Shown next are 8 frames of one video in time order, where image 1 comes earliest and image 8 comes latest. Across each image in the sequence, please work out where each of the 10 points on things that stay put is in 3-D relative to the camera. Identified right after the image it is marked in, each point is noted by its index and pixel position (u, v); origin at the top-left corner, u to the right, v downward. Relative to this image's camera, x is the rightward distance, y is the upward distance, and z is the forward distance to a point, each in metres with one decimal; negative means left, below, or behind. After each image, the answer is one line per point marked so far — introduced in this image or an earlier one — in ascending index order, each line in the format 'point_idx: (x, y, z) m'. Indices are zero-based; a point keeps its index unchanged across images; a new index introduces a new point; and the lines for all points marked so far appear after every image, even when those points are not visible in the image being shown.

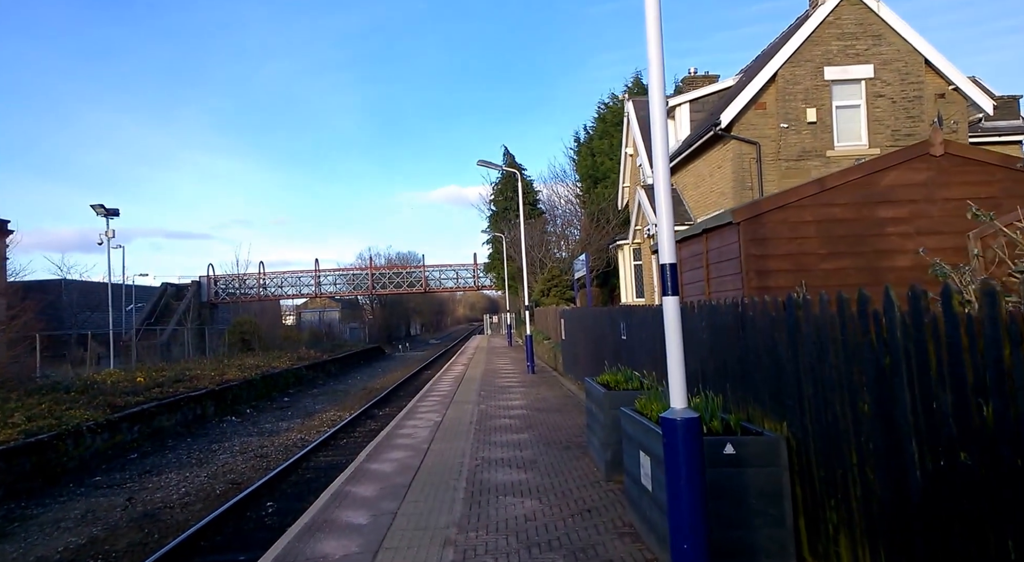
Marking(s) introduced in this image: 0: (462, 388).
0: (-1.2, -2.5, +14.5) m
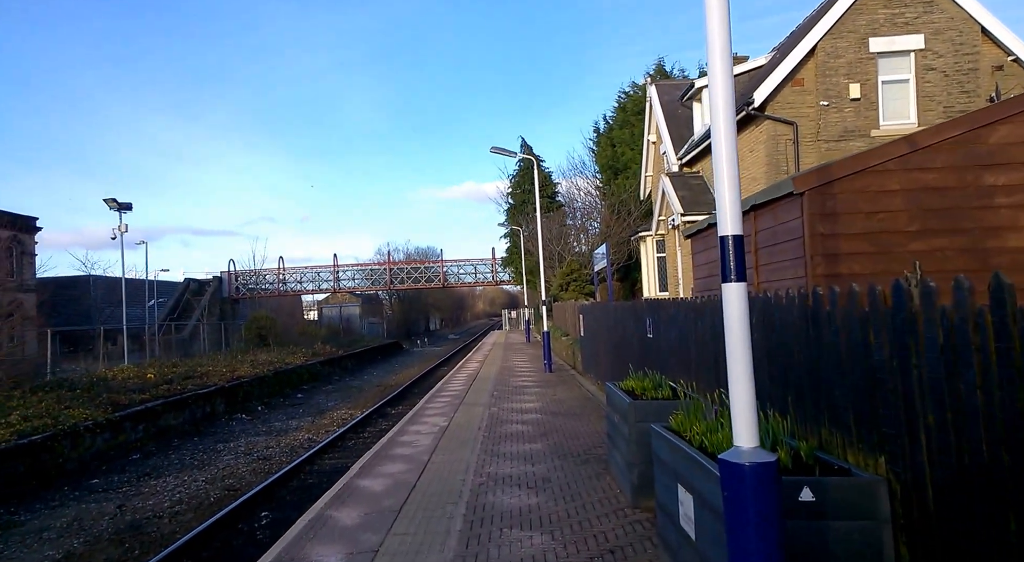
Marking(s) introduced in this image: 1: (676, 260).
0: (-0.8, -2.4, +13.5) m
1: (+5.1, +0.6, +19.0) m
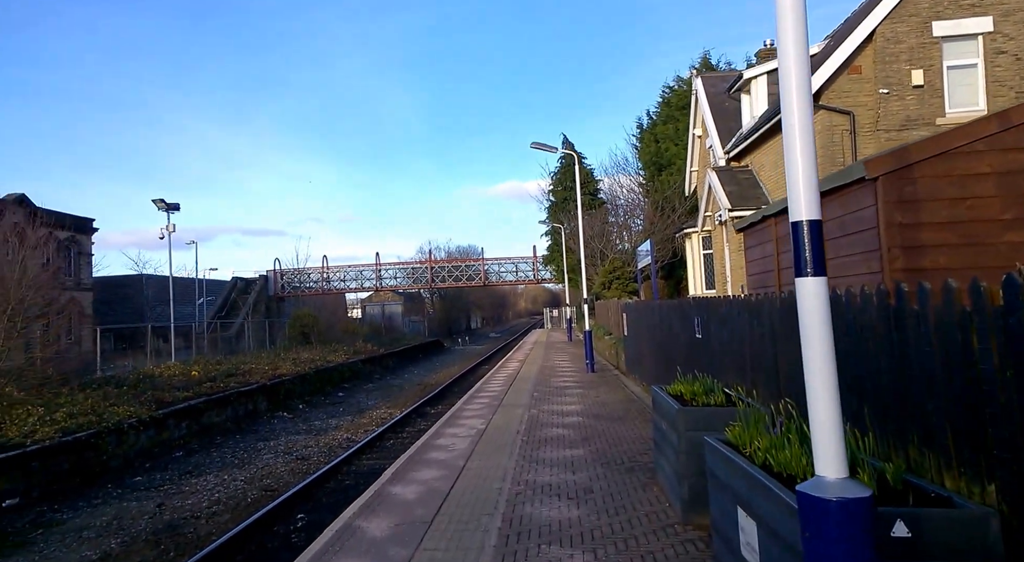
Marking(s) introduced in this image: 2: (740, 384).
0: (0.0, -2.3, +13.2) m
1: (+6.3, +0.7, +18.3) m
2: (+2.3, -1.0, +6.2) m
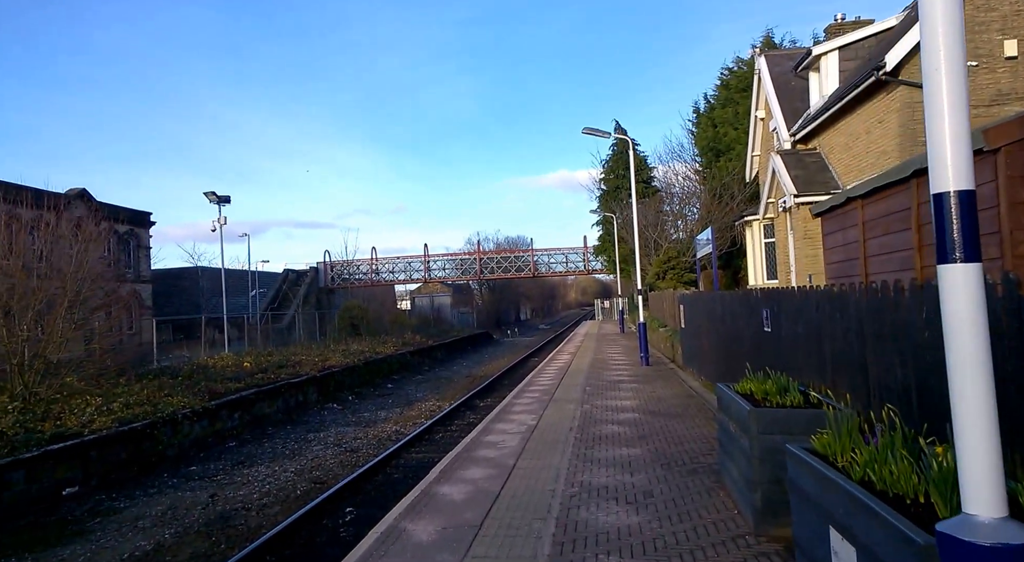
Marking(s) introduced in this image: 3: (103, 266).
0: (+1.1, -2.1, +12.9) m
1: (+7.7, +1.0, +17.4) m
2: (+2.8, -0.9, +5.7) m
3: (-9.5, +0.4, +14.2) m
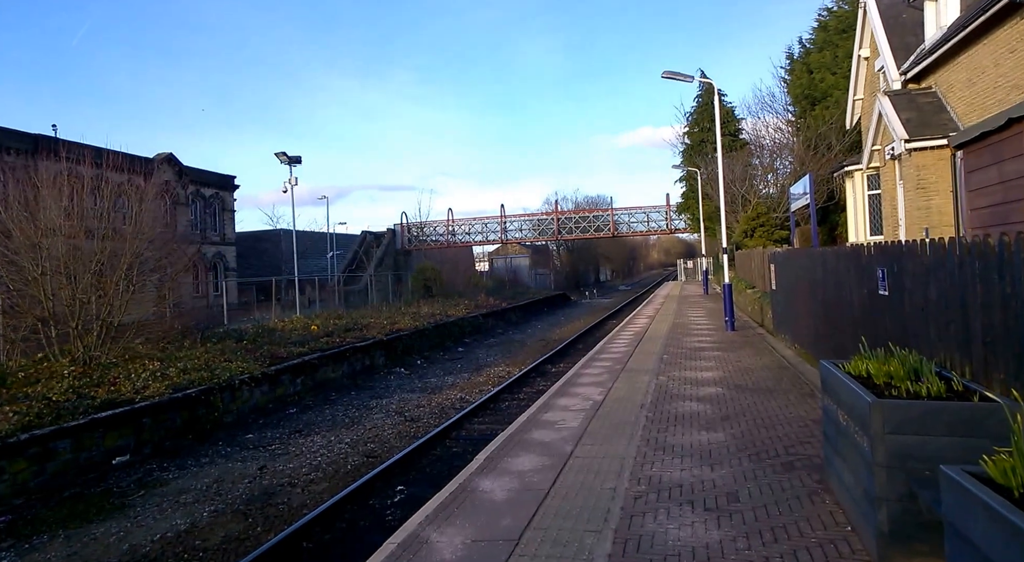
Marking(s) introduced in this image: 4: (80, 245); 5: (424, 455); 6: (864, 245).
0: (+2.4, -1.3, +11.7) m
1: (+9.5, +2.1, +15.2) m
2: (+3.2, -0.6, +4.4) m
3: (-8.0, +1.2, +14.3) m
4: (-8.5, +0.7, +12.2) m
5: (-1.3, -2.6, +9.4) m
6: (+3.5, +0.3, +6.0) m
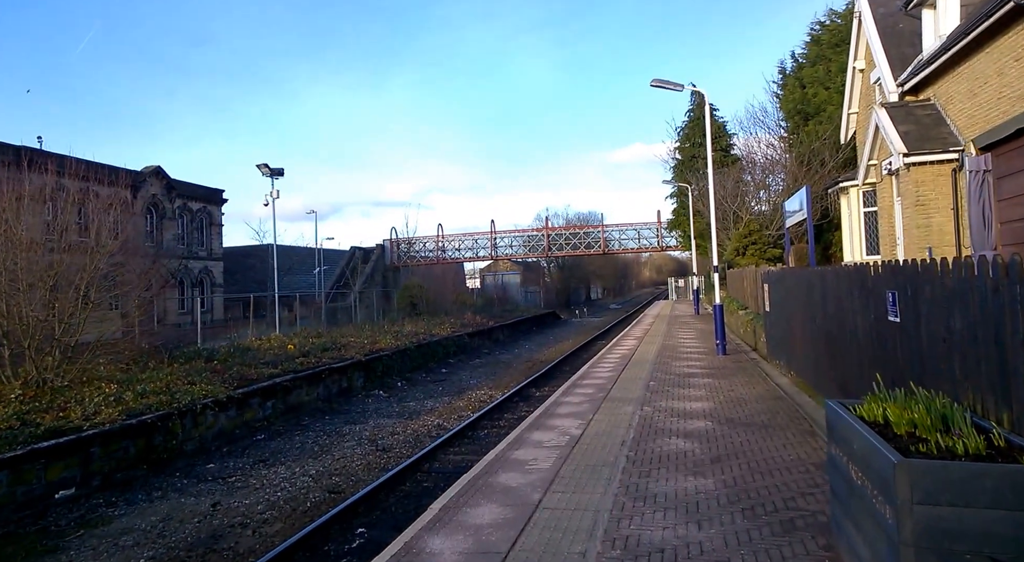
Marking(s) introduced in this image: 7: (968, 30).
0: (+2.1, -1.7, +11.1) m
1: (+9.1, +1.6, +14.7) m
2: (+2.9, -0.7, +3.7) m
3: (-8.3, +0.8, +13.6) m
4: (-8.9, +0.4, +11.5) m
5: (-1.7, -2.9, +8.7) m
6: (+3.2, +0.1, +5.4) m
7: (+8.4, +4.6, +11.1) m
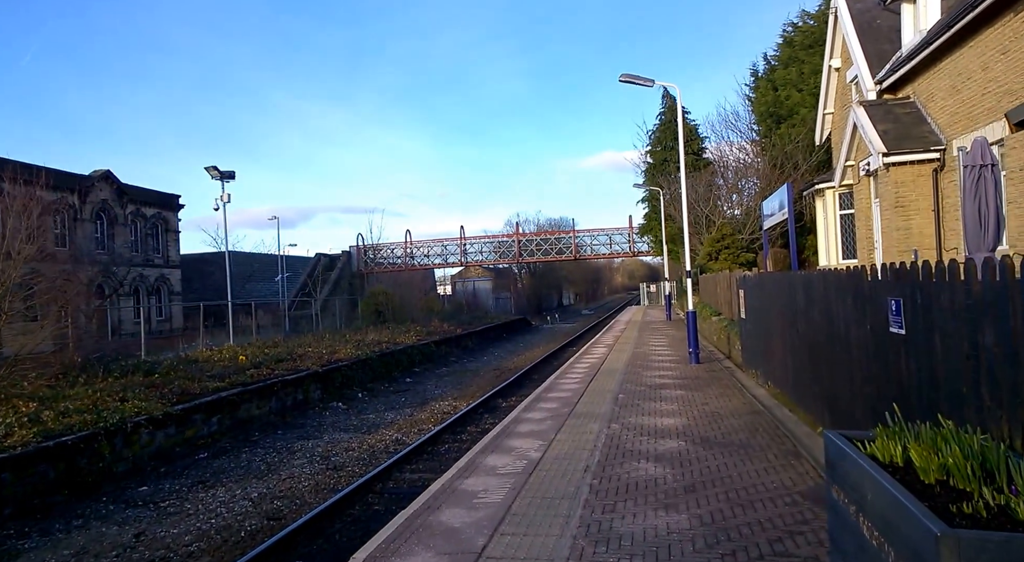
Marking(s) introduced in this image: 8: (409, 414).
0: (+1.4, -1.8, +10.5) m
1: (+8.3, +1.5, +14.4) m
2: (+2.5, -0.8, +3.2) m
3: (-9.1, +0.7, +12.6) m
4: (-9.5, +0.3, +10.5) m
5: (-2.2, -3.0, +7.9) m
6: (+2.8, +0.1, +4.9) m
7: (+7.7, +4.5, +10.9) m
8: (-2.4, -3.1, +14.6) m
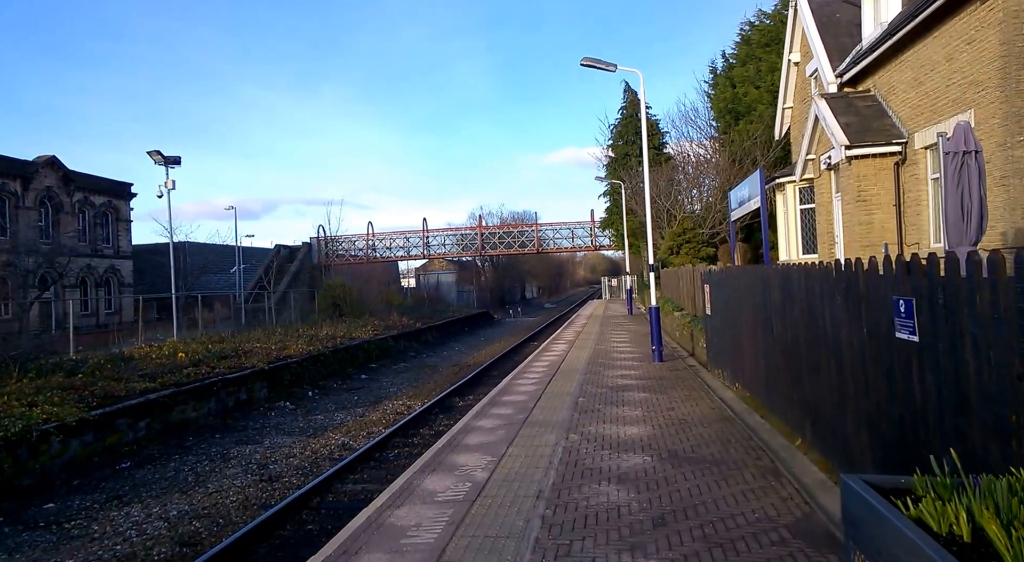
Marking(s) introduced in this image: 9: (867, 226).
0: (+0.7, -1.7, +9.8) m
1: (+7.3, +1.6, +14.1) m
2: (+2.2, -0.8, +2.6) m
3: (-9.9, +0.8, +11.3) m
4: (-10.2, +0.4, +9.1) m
5: (-2.8, -2.9, +7.0) m
6: (+2.4, +0.1, +4.3) m
7: (+7.0, +4.6, +10.5) m
8: (-3.4, -3.0, +13.7) m
9: (+7.0, +1.1, +12.1) m
